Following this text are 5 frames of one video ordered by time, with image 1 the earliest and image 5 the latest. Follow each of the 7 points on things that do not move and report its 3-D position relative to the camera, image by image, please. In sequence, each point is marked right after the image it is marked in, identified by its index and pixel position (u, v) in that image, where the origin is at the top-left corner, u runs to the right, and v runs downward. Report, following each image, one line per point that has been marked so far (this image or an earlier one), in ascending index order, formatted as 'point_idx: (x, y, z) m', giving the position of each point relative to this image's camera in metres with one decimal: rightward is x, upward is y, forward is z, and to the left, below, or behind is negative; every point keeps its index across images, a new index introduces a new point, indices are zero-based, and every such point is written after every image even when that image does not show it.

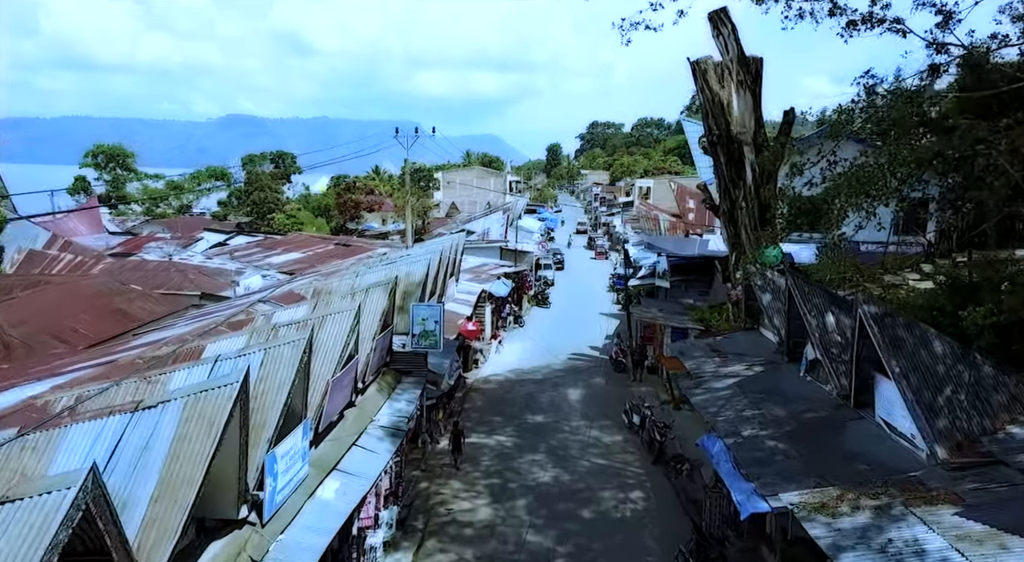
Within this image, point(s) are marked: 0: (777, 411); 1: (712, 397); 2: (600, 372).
0: (+4.1, -2.0, +10.1) m
1: (+3.5, -2.0, +11.4) m
2: (+2.6, -2.7, +19.0) m
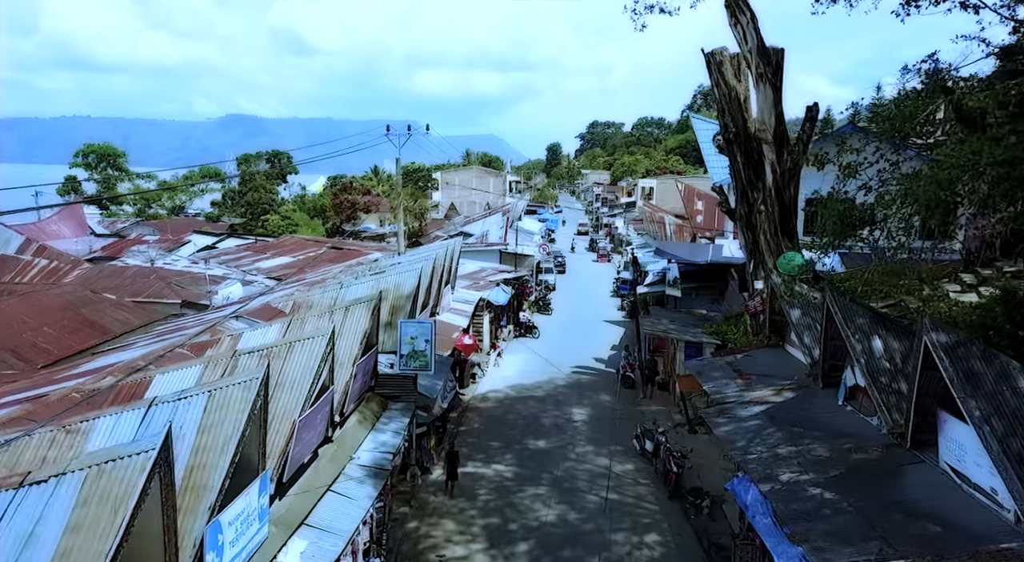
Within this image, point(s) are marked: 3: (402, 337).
0: (+4.1, -2.2, +8.7) m
1: (+3.5, -2.3, +10.0) m
2: (+2.6, -3.0, +17.7) m
3: (-2.0, -1.0, +11.6) m
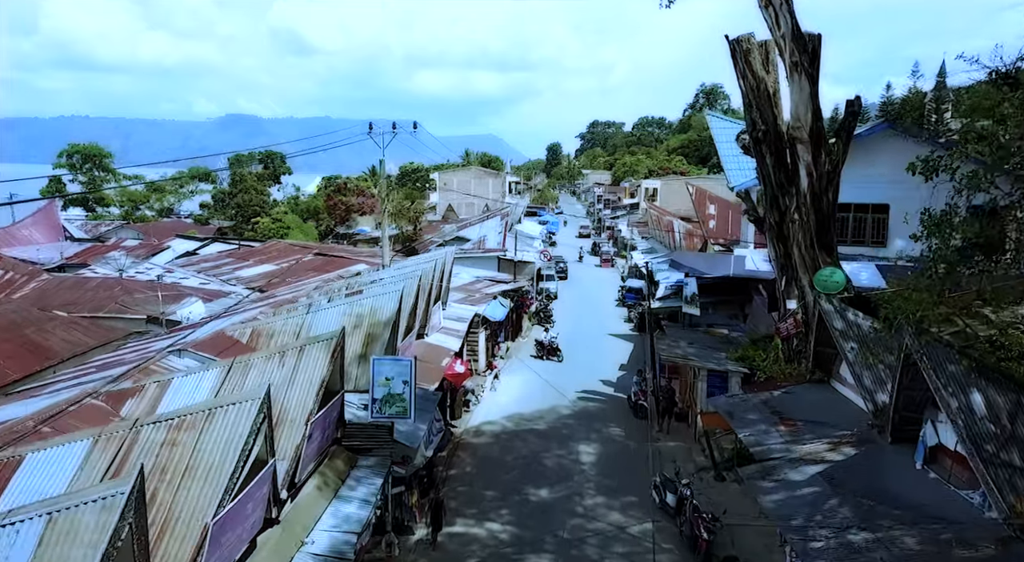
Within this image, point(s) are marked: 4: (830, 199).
0: (+4.0, -2.6, +6.7) m
1: (+3.4, -2.7, +8.0) m
2: (+2.5, -3.4, +15.7) m
3: (-2.0, -1.4, +9.5) m
4: (+6.6, +1.7, +13.8) m
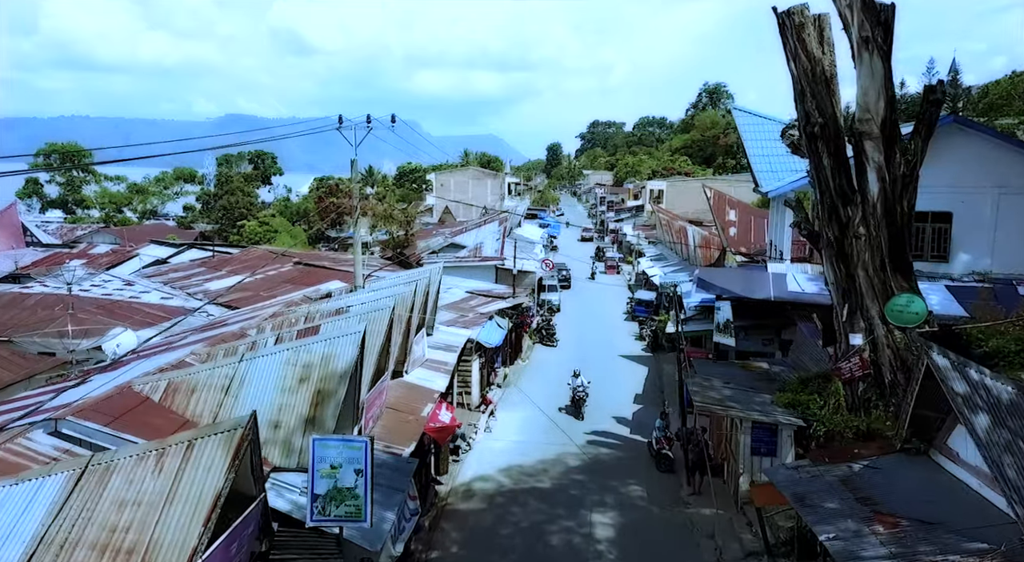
0: (+4.0, -3.1, +4.0) m
1: (+3.4, -3.2, +5.3) m
2: (+2.5, -3.9, +13.0) m
3: (-2.0, -1.9, +6.8) m
4: (+6.6, +1.2, +11.0) m
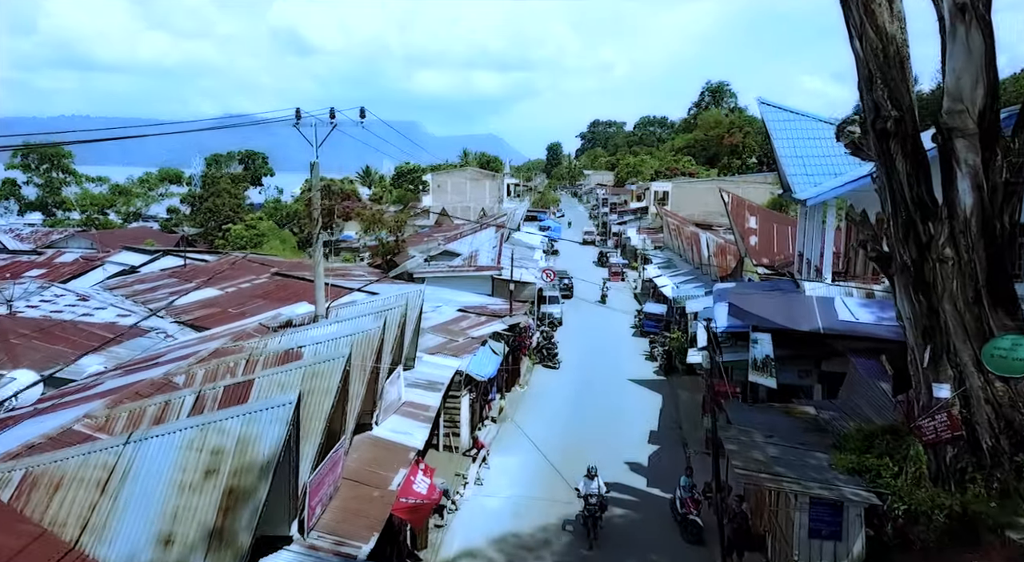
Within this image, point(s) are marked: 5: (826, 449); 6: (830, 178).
0: (+3.9, -3.6, +1.6) m
1: (+3.3, -3.6, +2.9) m
2: (+2.4, -4.3, +10.6) m
3: (-2.1, -2.4, +4.4) m
4: (+6.5, +0.7, +8.6) m
5: (+4.8, -2.6, +10.1) m
6: (+7.6, +2.5, +15.6) m
